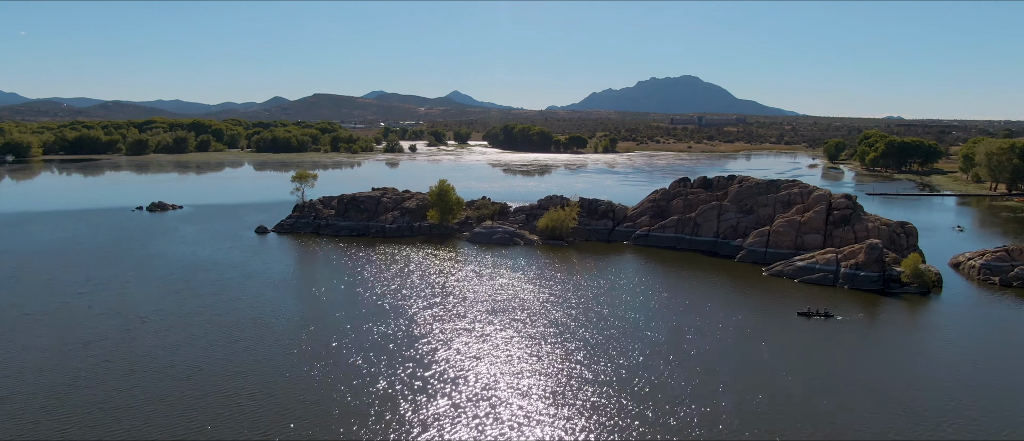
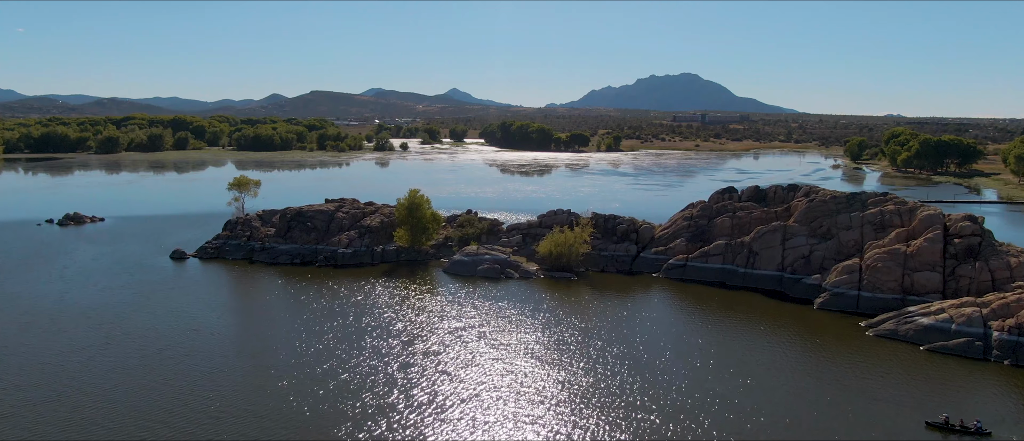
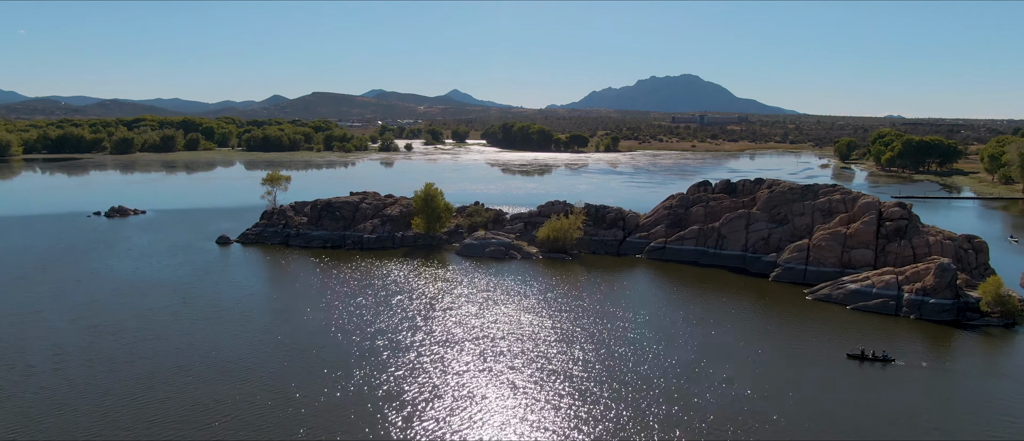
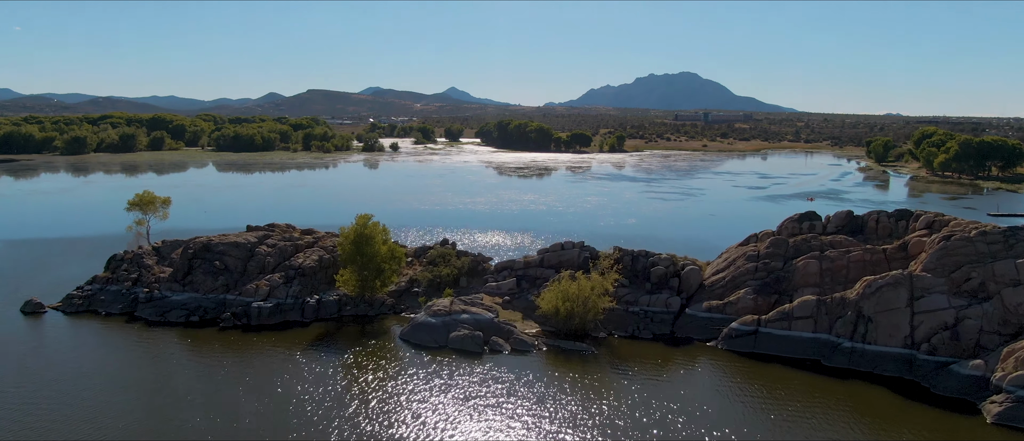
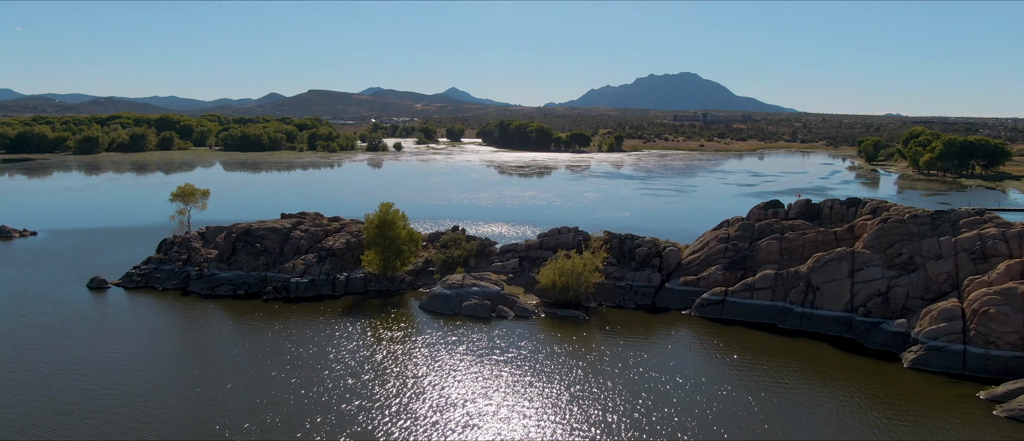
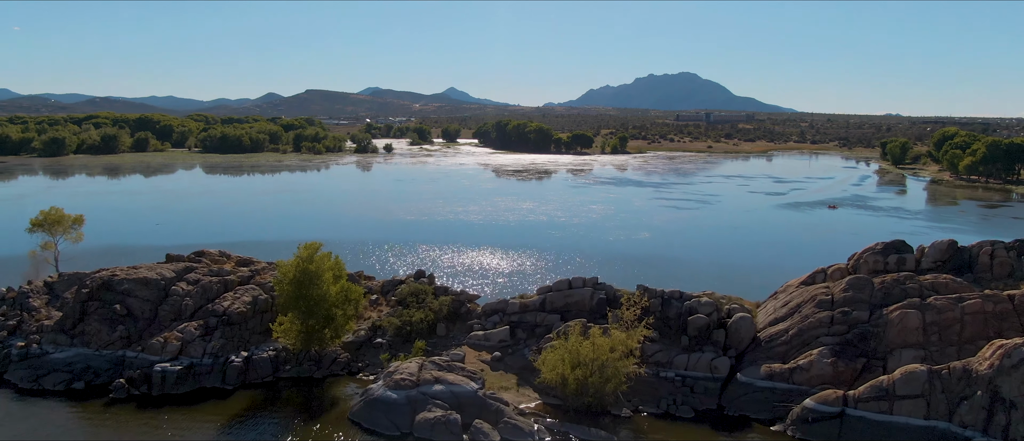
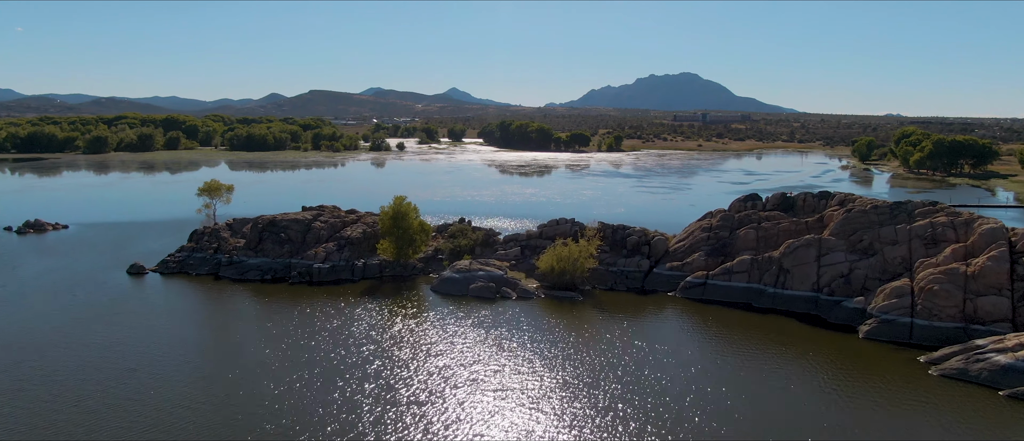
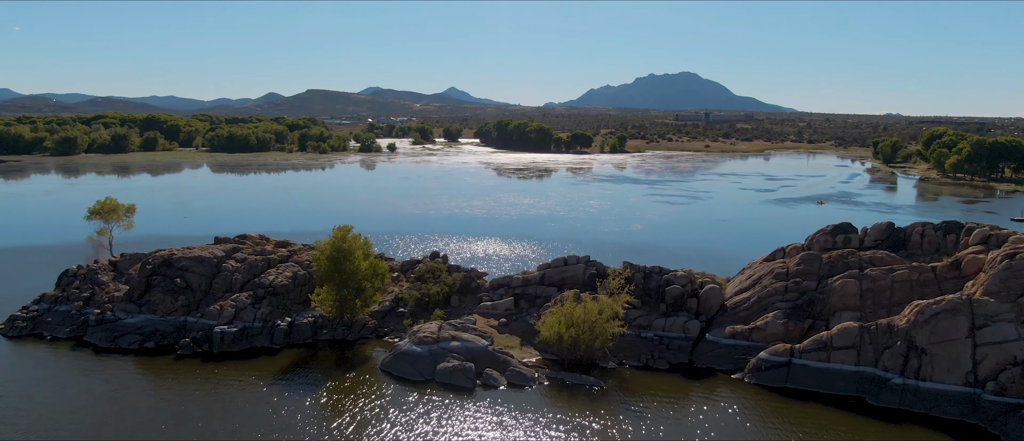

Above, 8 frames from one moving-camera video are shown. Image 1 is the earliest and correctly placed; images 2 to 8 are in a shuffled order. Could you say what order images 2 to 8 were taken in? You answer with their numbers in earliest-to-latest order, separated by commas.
3, 2, 7, 5, 4, 8, 6
